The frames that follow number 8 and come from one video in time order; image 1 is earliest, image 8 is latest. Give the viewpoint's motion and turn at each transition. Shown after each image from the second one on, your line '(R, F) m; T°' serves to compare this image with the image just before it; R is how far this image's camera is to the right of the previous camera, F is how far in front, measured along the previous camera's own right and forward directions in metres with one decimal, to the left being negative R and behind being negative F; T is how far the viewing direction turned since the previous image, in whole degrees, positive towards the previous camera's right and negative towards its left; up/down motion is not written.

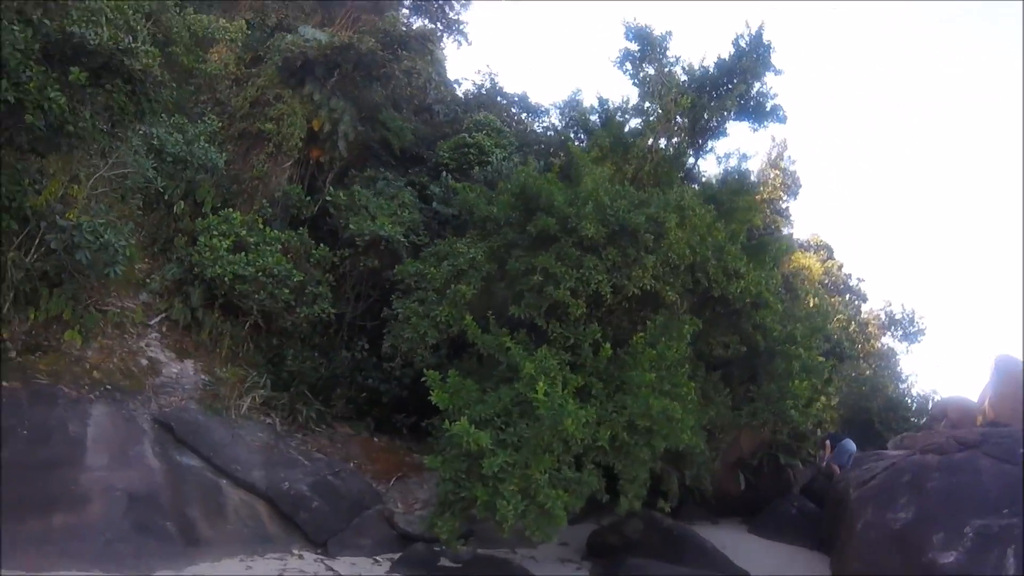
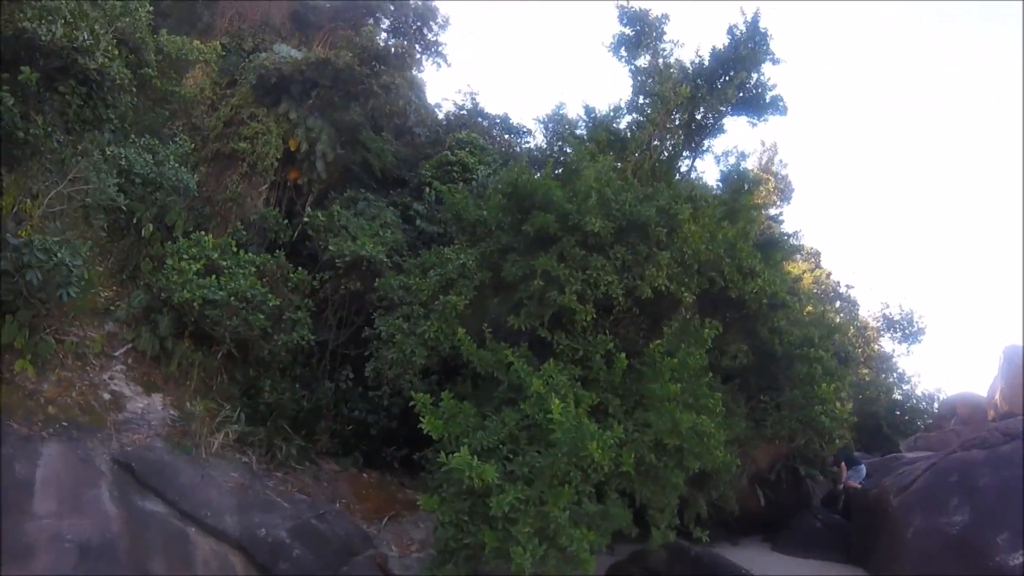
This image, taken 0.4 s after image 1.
(-0.1, +0.6) m; +1°
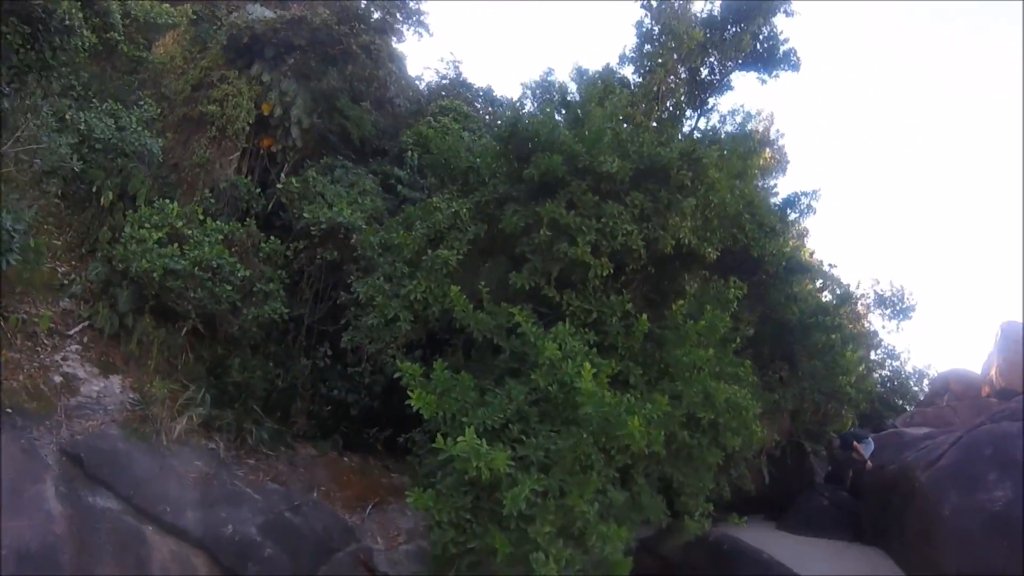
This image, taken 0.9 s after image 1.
(-0.1, +0.7) m; +1°
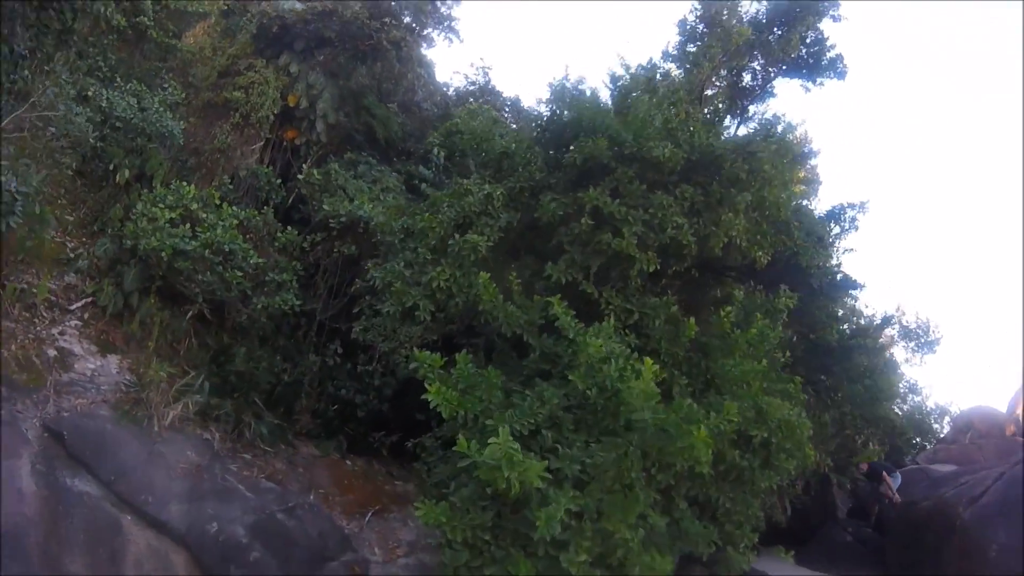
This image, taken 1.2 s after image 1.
(-0.1, +0.4) m; -1°
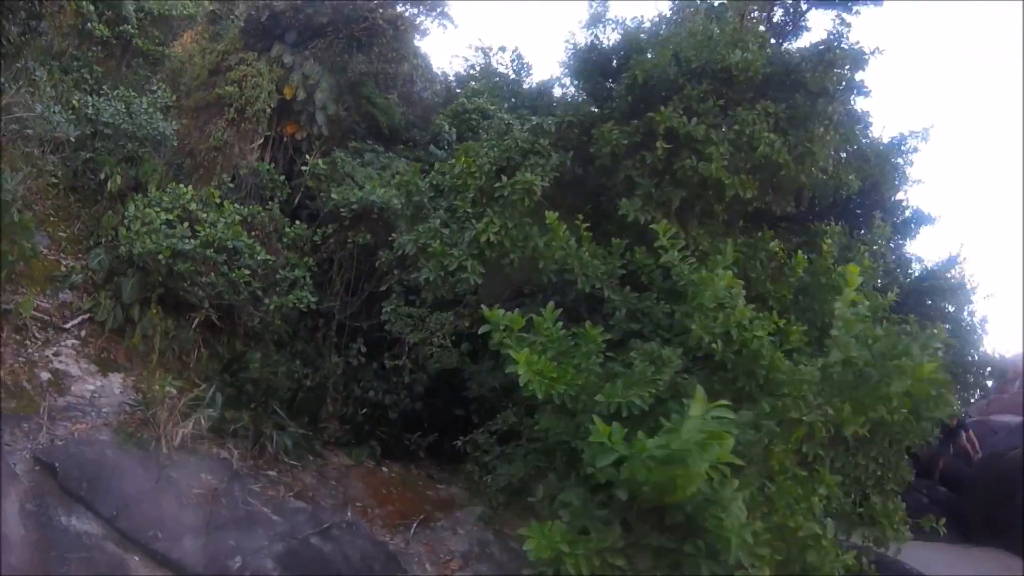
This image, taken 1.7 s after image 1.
(-0.2, +0.7) m; -1°
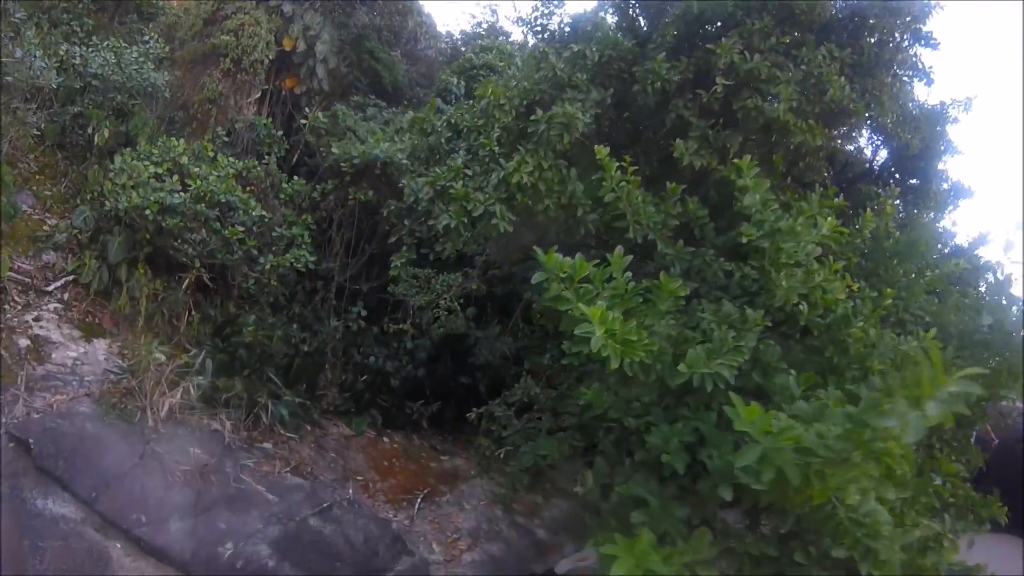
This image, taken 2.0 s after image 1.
(-0.1, +0.4) m; 0°
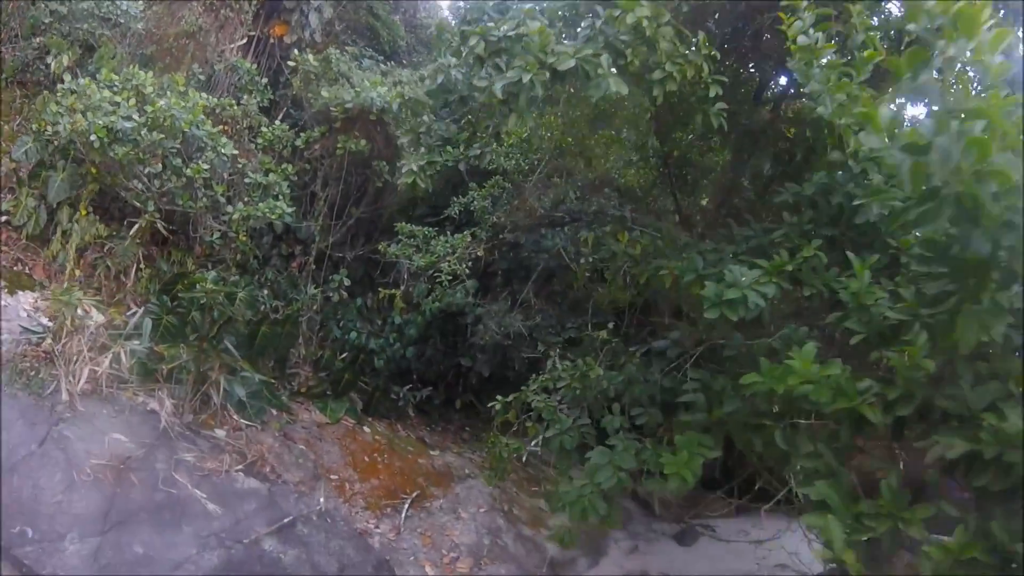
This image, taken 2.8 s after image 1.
(-0.2, +0.9) m; +1°
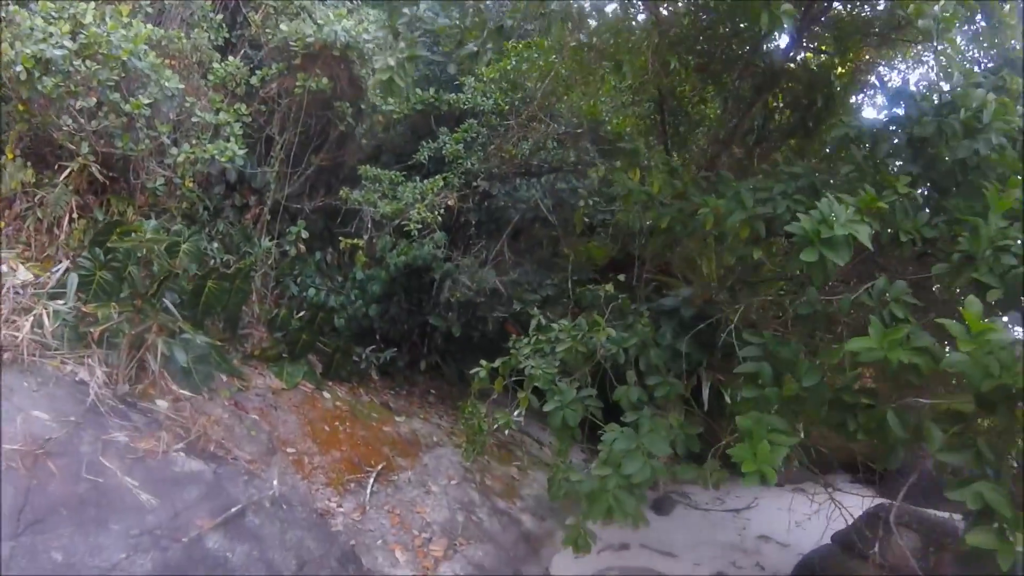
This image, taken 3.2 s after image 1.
(-0.1, +0.4) m; +3°
